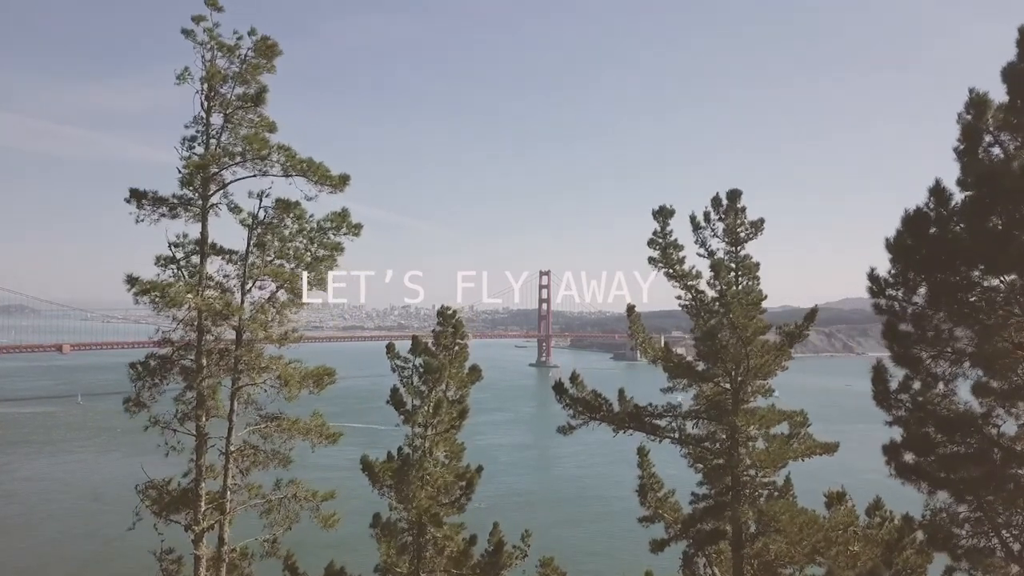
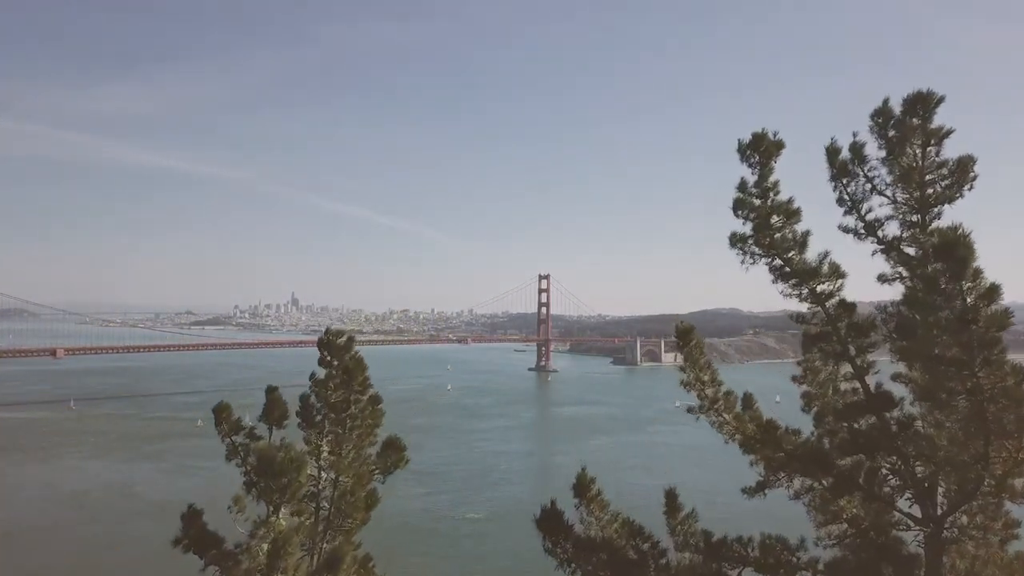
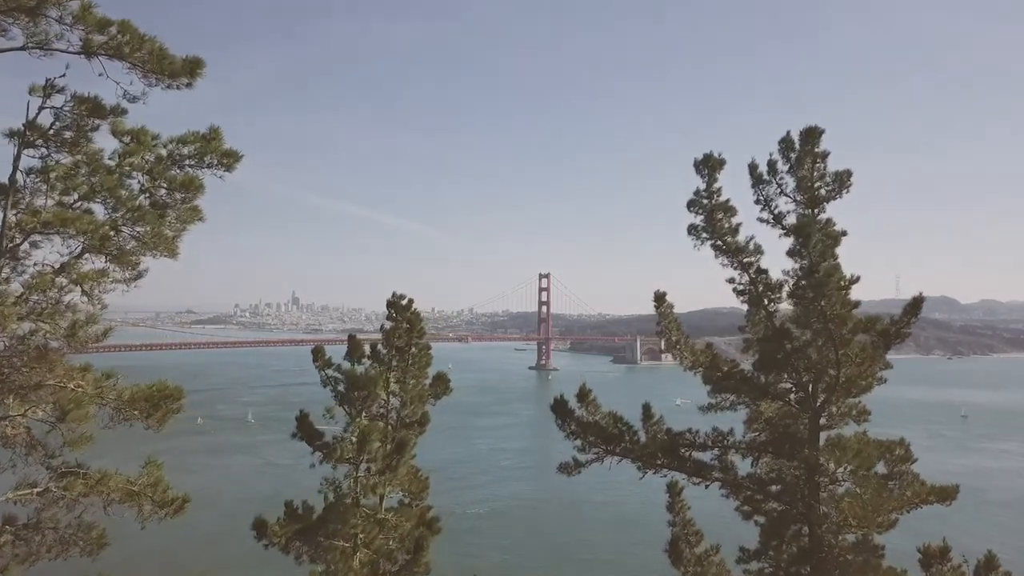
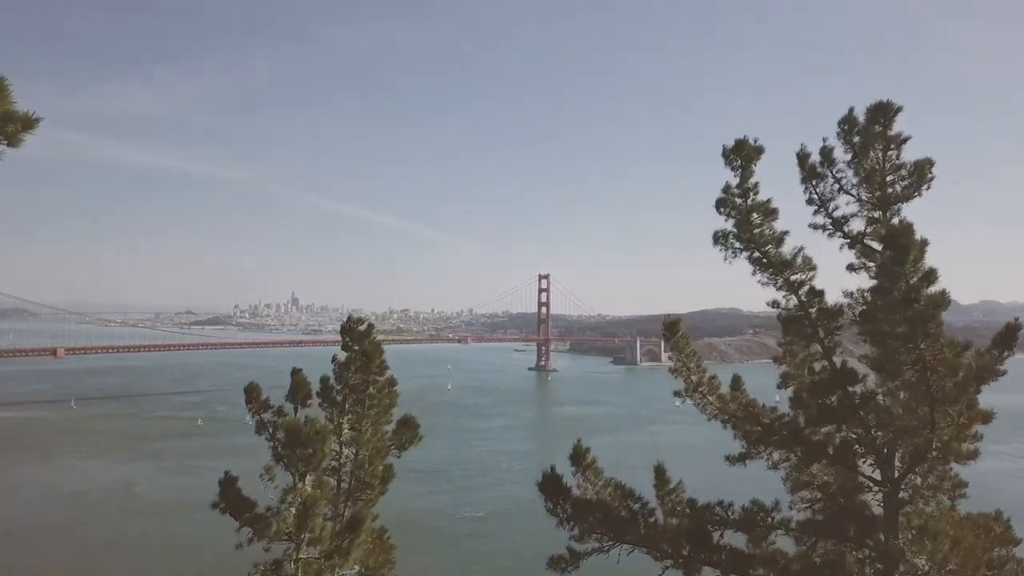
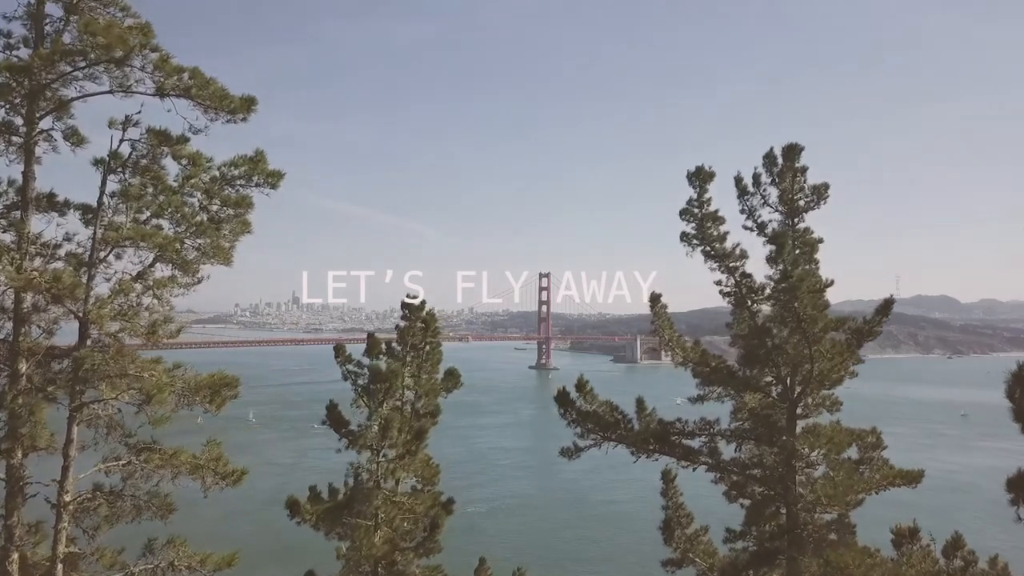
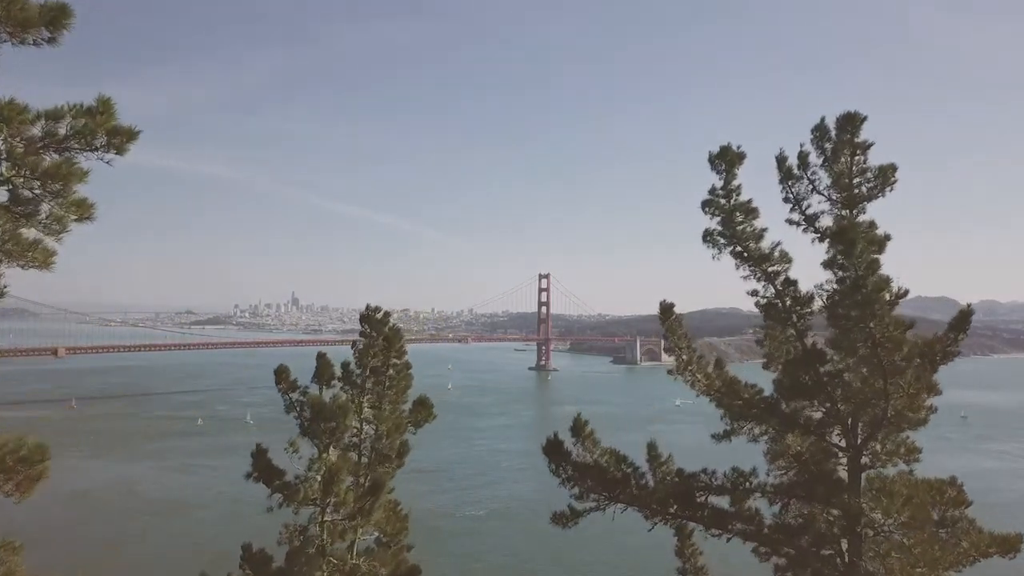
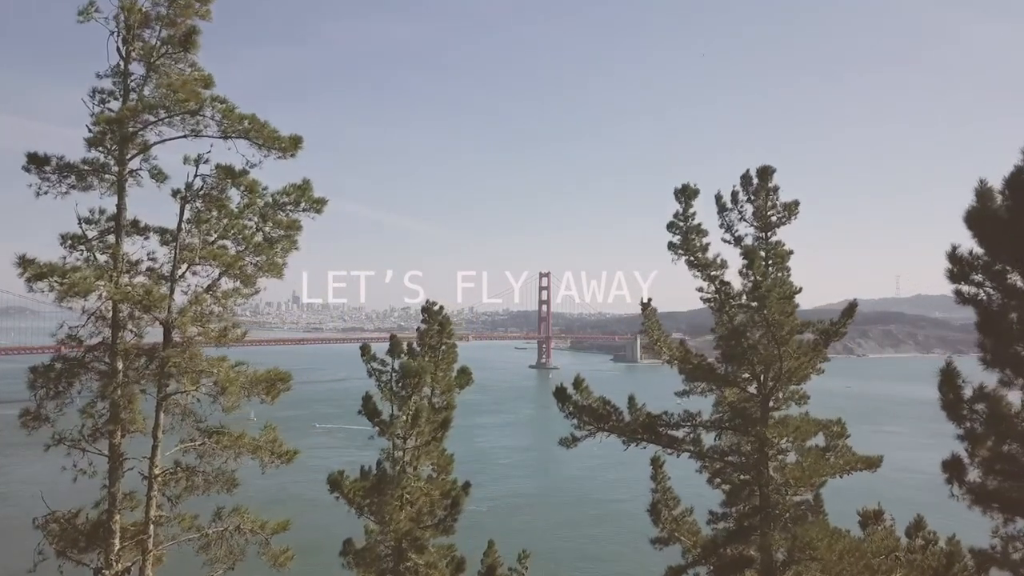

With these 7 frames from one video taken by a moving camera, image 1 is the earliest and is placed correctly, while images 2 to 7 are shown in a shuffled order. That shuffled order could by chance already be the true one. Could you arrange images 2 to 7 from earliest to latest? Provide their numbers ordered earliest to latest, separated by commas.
7, 5, 3, 6, 4, 2
